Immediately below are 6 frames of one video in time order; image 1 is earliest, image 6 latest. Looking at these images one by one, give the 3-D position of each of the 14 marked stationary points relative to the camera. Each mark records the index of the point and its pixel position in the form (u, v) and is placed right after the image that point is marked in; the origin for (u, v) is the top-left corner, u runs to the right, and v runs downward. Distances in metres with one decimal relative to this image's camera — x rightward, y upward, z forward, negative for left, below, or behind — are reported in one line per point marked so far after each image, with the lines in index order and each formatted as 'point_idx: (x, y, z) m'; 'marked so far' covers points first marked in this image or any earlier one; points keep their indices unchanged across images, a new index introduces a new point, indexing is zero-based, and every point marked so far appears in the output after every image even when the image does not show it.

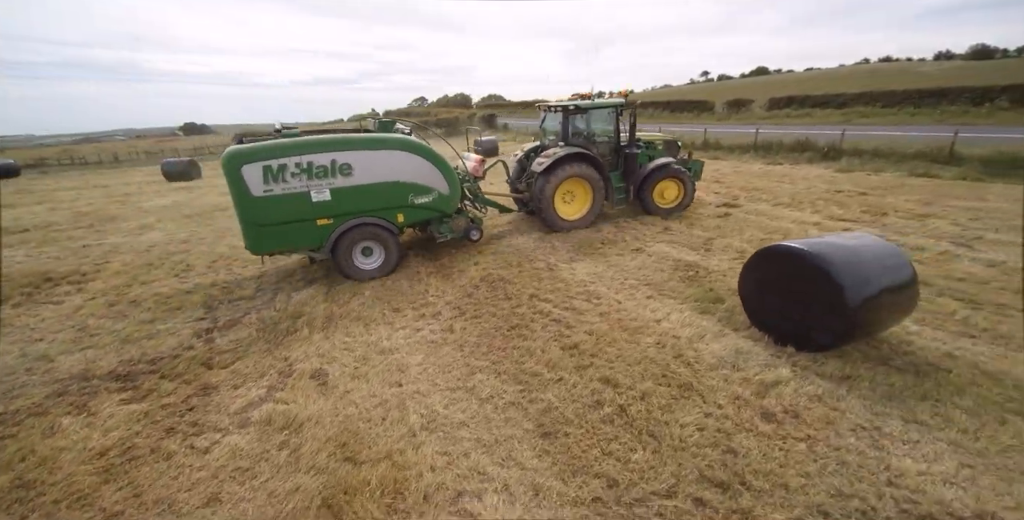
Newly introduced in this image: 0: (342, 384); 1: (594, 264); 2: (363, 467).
0: (-1.3, -1.0, +3.3) m
1: (+1.1, 0.0, +5.5) m
2: (-0.8, -1.2, +2.5) m
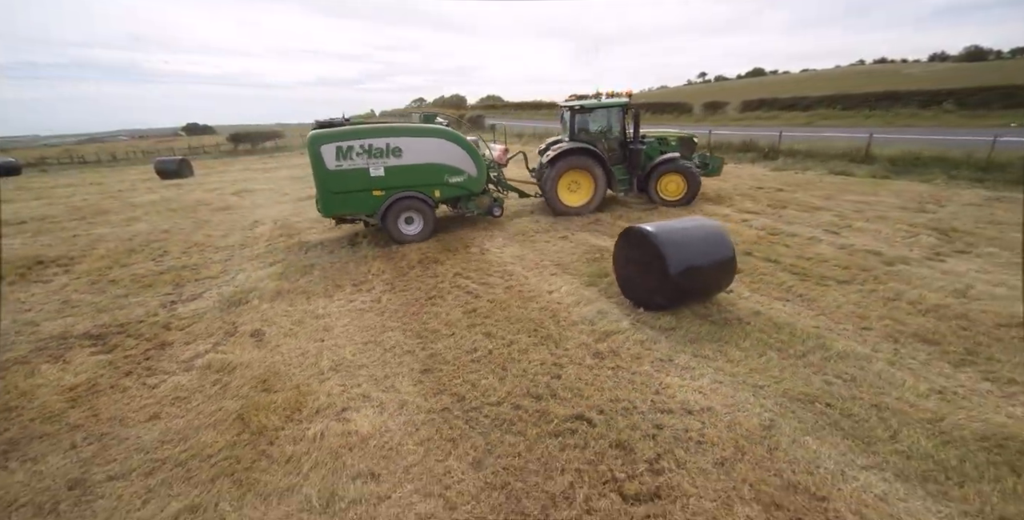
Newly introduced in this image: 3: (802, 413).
0: (-2.2, -0.7, +4.0) m
1: (+0.2, +0.2, +6.2) m
2: (-1.8, -1.0, +3.2) m
3: (+1.8, -1.0, +2.5) m
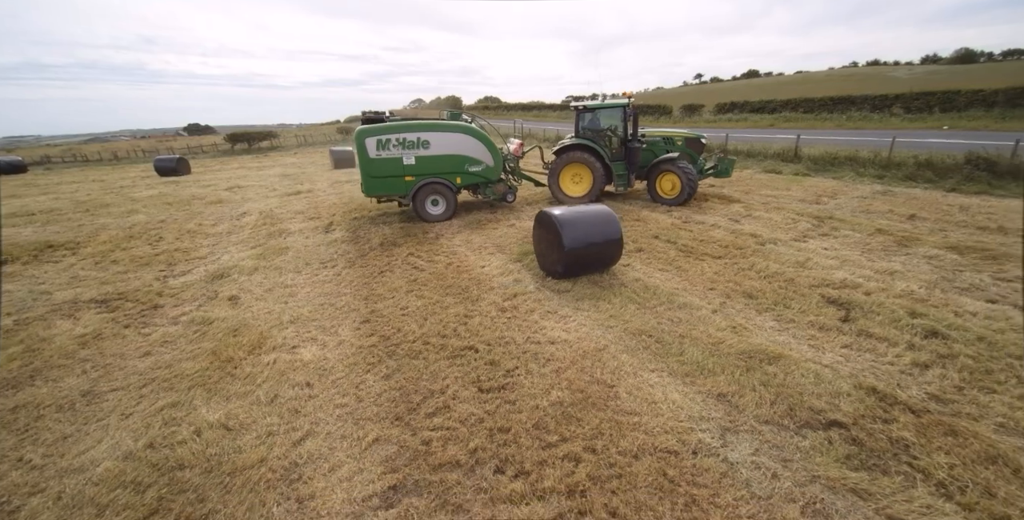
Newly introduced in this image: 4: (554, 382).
0: (-3.1, -0.5, +4.9) m
1: (-0.7, +0.5, +7.0) m
2: (-2.6, -0.7, +4.1) m
3: (+1.0, -0.7, +3.4) m
4: (+0.3, -0.9, +3.0) m
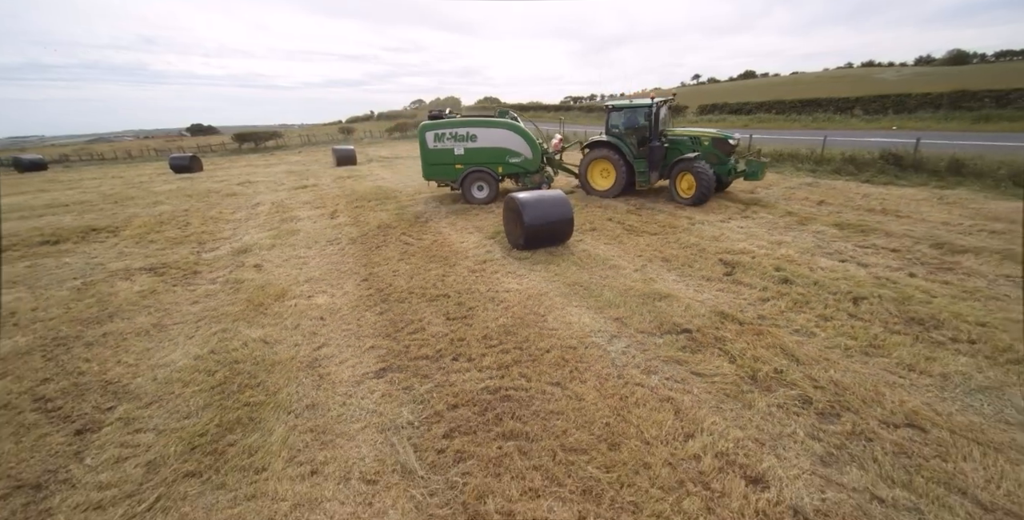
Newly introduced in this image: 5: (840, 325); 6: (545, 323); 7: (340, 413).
0: (-3.5, -0.1, +6.0) m
1: (-1.1, +0.9, +8.2) m
2: (-3.0, -0.4, +5.2) m
3: (+0.6, -0.3, +4.5) m
4: (-0.1, -0.5, +4.2) m
5: (+2.7, -0.5, +3.5) m
6: (+0.3, -0.6, +3.9) m
7: (-1.2, -1.1, +2.9) m
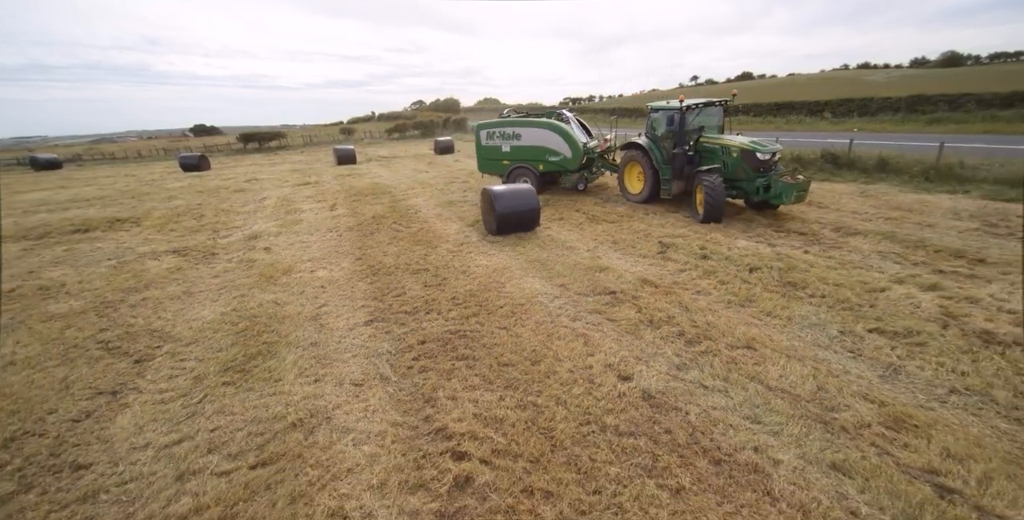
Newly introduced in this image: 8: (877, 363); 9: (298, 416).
0: (-3.9, +0.2, +6.9) m
1: (-1.5, +1.1, +9.1) m
2: (-3.4, -0.1, +6.1) m
3: (+0.2, -0.1, +5.5) m
4: (-0.5, -0.2, +5.1) m
5: (+2.3, -0.3, +4.4) m
6: (-0.1, -0.3, +4.8) m
7: (-1.6, -0.8, +3.8) m
8: (+2.6, -0.7, +3.0) m
9: (-1.5, -1.1, +2.9) m
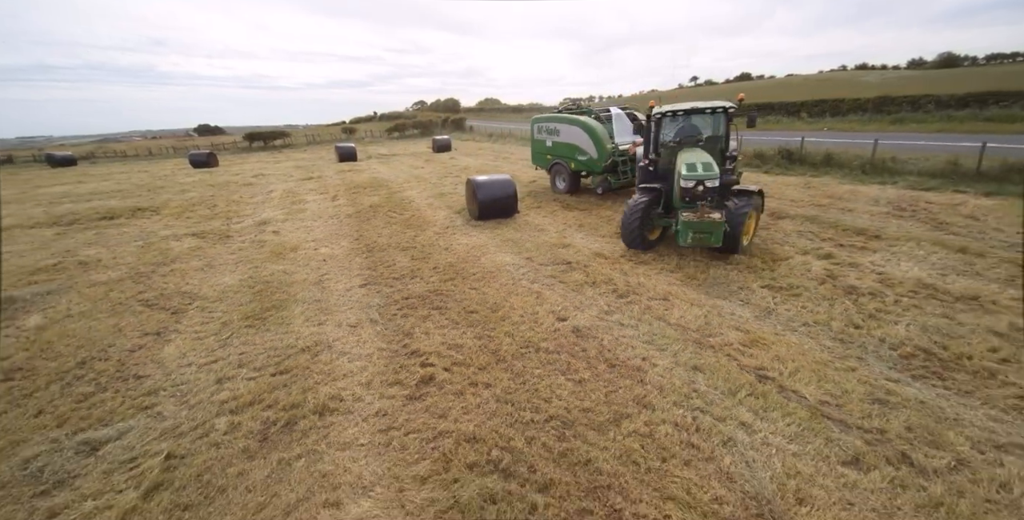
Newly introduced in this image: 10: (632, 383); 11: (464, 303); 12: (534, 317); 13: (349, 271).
0: (-4.2, +0.5, +7.8) m
1: (-1.8, +1.4, +10.0) m
2: (-3.7, +0.2, +7.0) m
3: (-0.2, +0.2, +6.3) m
4: (-0.9, +0.1, +5.9) m
5: (+1.9, 0.0, +5.2) m
6: (-0.5, 0.0, +5.6) m
7: (-2.0, -0.5, +4.7) m
8: (+2.3, -0.4, +3.9) m
9: (-1.8, -0.8, +3.8) m
10: (+0.8, -0.9, +2.9) m
11: (-0.5, -0.5, +4.4) m
12: (+0.2, -0.5, +4.0) m
13: (-2.2, -0.2, +5.7) m
